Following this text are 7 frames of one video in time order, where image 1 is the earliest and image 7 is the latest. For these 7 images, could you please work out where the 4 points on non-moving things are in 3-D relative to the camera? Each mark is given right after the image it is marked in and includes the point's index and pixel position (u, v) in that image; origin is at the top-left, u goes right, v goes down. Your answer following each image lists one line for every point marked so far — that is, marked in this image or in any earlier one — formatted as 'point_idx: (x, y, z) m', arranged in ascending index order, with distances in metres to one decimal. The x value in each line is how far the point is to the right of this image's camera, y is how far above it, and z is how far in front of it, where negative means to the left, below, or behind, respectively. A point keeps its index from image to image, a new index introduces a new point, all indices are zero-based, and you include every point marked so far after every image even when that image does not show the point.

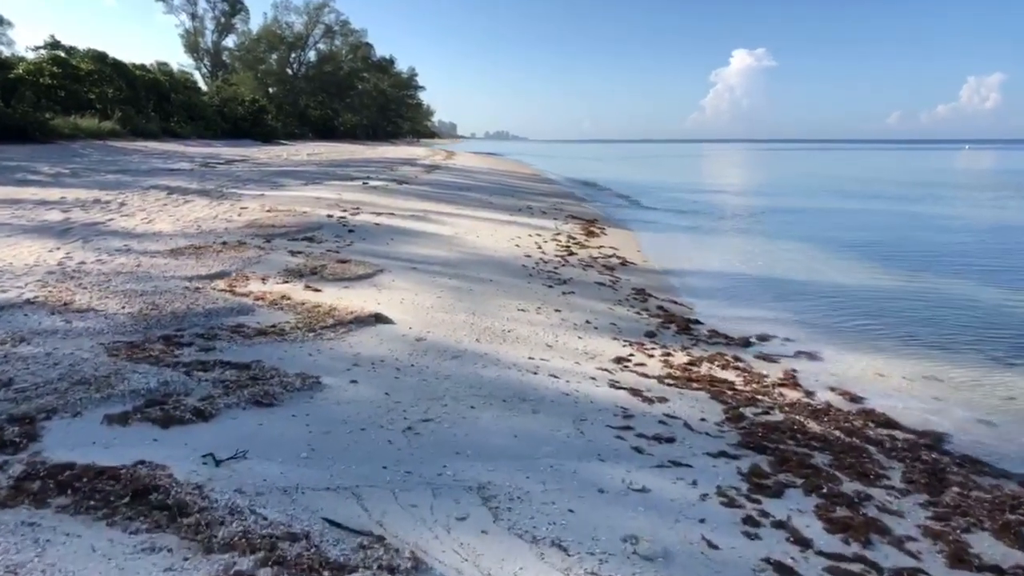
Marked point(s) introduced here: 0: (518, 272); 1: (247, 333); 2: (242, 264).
0: (+0.1, +0.2, +11.4) m
1: (-2.3, -0.4, +6.7) m
2: (-3.4, +0.3, +9.8) m
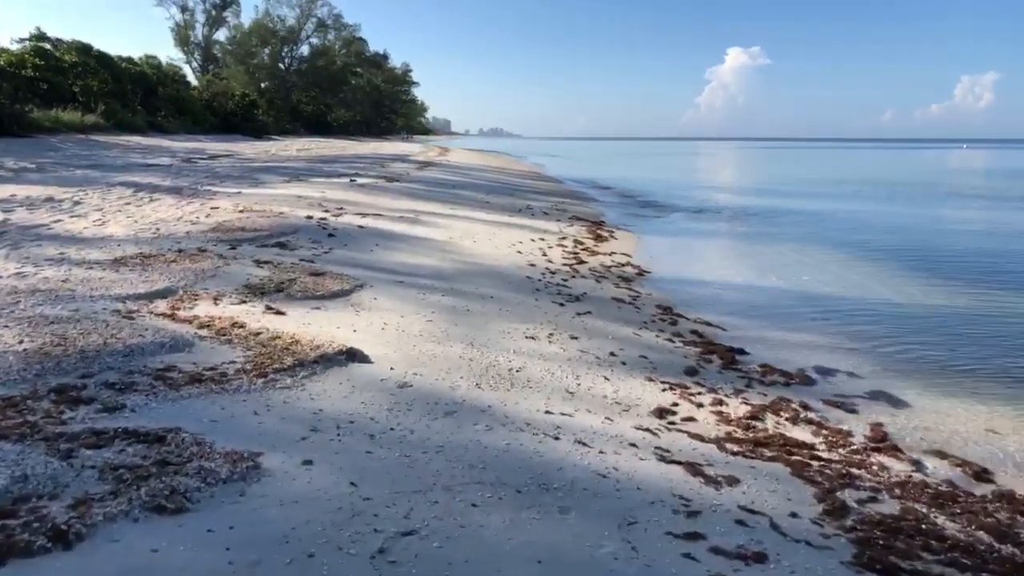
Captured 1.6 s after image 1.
0: (+0.1, 0.0, +9.8) m
1: (-2.2, -0.6, +5.1) m
2: (-3.3, +0.1, +8.2) m
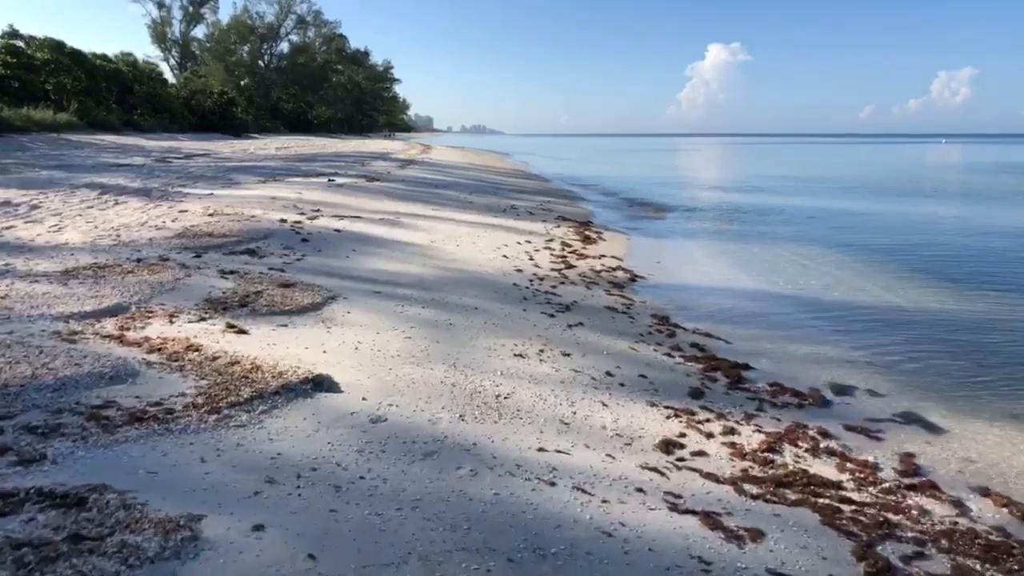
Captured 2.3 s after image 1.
0: (-0.1, -0.1, +9.2) m
1: (-2.2, -0.7, +4.4) m
2: (-3.5, 0.0, +7.5) m
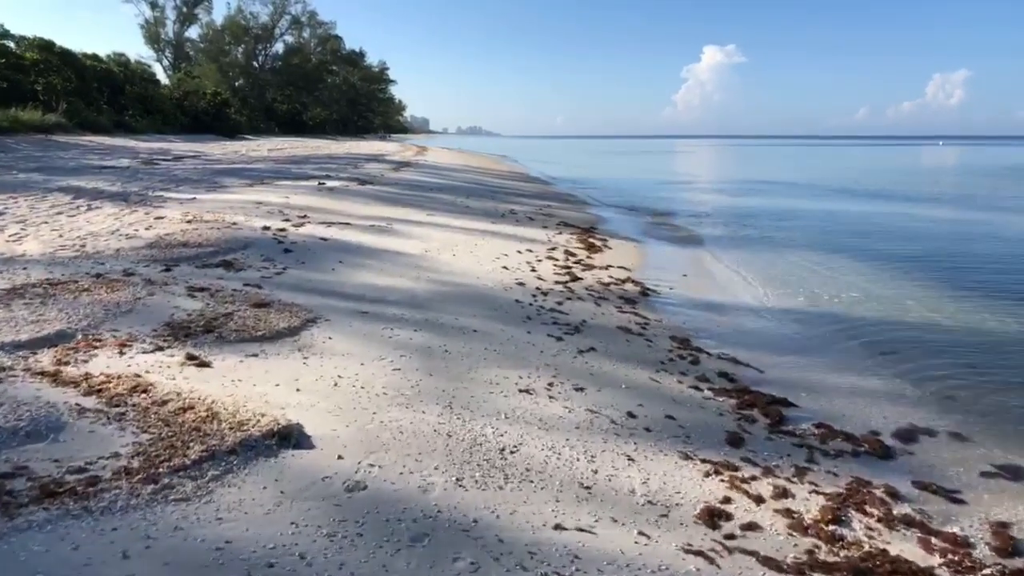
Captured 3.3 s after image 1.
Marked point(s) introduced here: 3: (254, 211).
0: (0.0, -0.3, +8.3) m
1: (-2.2, -0.9, +3.5) m
2: (-3.4, -0.2, +6.6) m
3: (-4.8, +1.4, +14.5) m
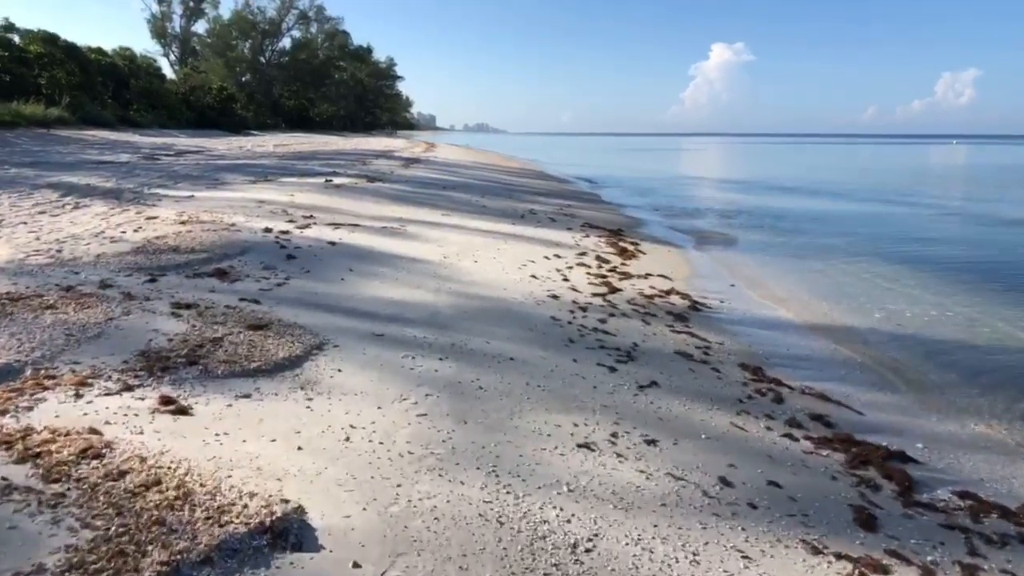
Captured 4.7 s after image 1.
0: (+0.3, -0.4, +7.1) m
1: (-1.9, -1.1, +2.3) m
2: (-3.1, -0.4, +5.4) m
3: (-4.4, +1.3, +13.3) m
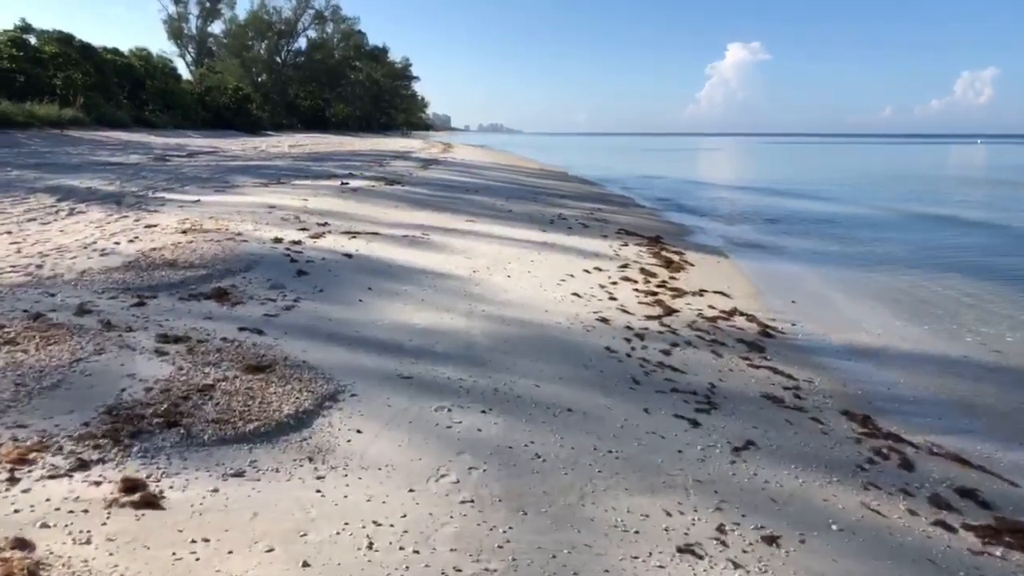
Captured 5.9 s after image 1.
0: (+0.7, -0.6, +5.9) m
1: (-1.6, -1.3, +1.1) m
2: (-2.7, -0.6, +4.3) m
3: (-3.9, +1.1, +12.2) m
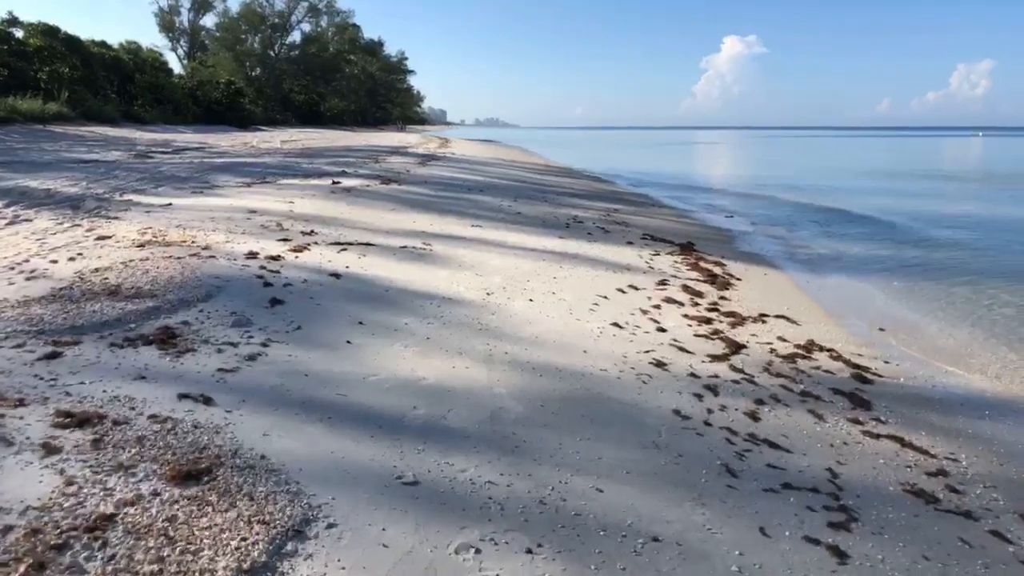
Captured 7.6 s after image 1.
0: (+1.0, -0.9, +4.3) m
1: (-1.3, -1.6, -0.5) m
2: (-2.5, -0.9, +2.6) m
3: (-3.6, +0.9, +10.5) m
